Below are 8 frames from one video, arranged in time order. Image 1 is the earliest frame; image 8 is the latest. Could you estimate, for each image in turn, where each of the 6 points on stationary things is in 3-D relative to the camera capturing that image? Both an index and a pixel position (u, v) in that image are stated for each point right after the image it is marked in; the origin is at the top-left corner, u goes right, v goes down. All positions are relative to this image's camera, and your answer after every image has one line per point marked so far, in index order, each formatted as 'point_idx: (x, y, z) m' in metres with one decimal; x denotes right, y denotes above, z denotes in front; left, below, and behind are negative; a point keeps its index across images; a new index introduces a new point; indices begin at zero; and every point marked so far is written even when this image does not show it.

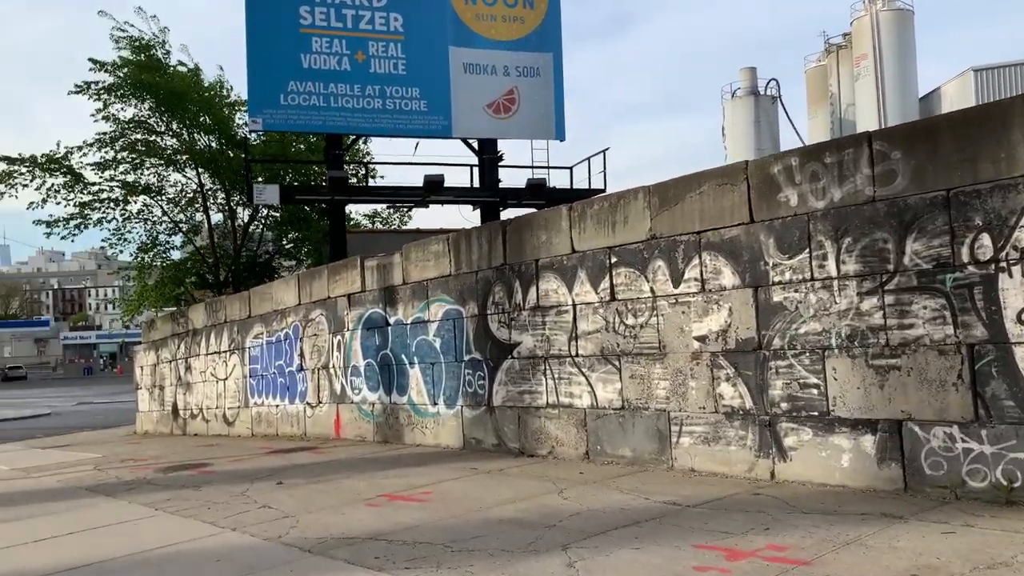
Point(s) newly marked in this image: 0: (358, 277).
0: (-2.3, +0.2, +11.9) m
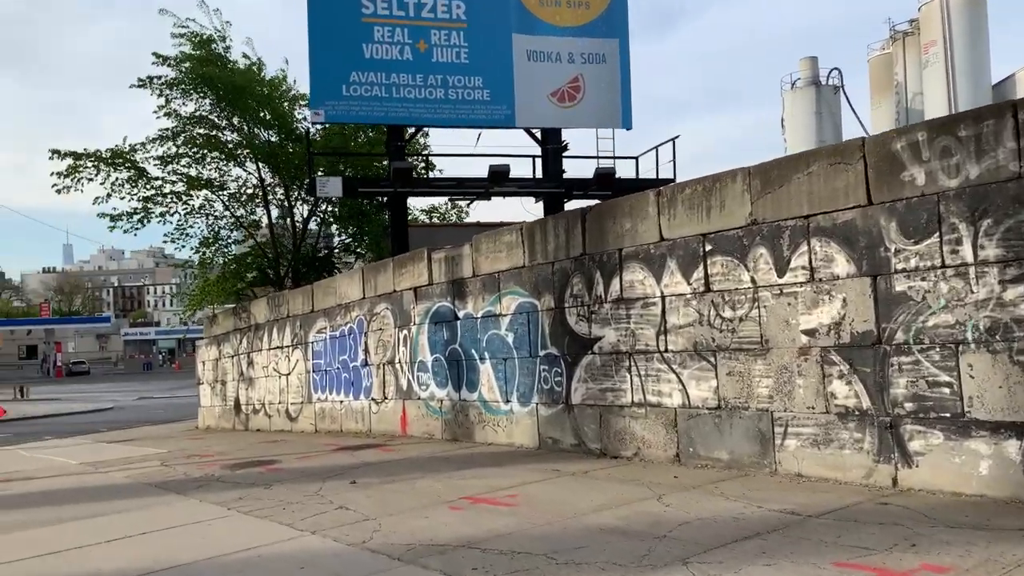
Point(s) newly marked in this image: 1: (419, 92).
0: (-1.2, +0.3, +11.5) m
1: (-1.8, +3.8, +15.5) m
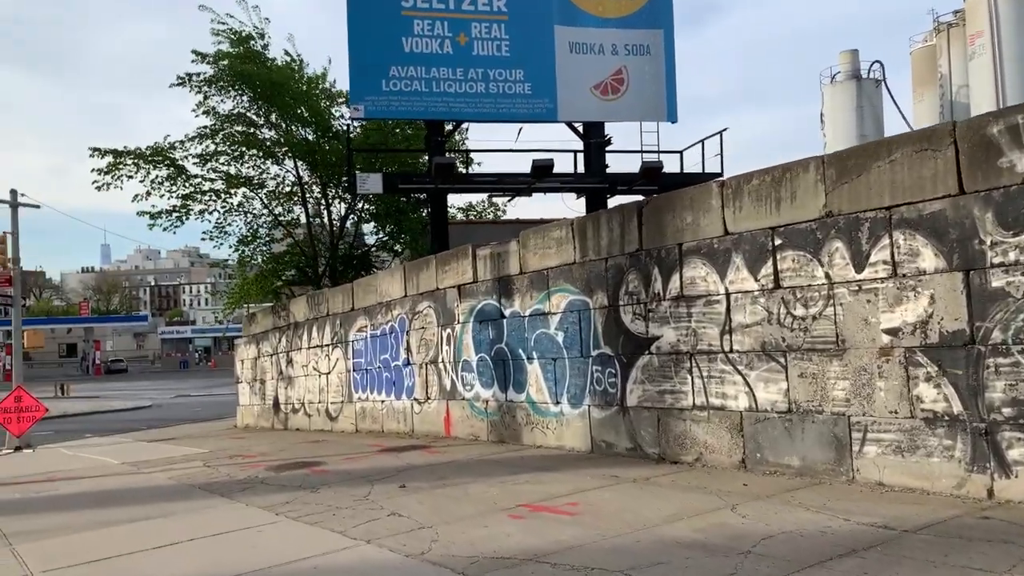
0: (-0.6, +0.3, +11.2) m
1: (-1.0, +3.8, +15.2) m
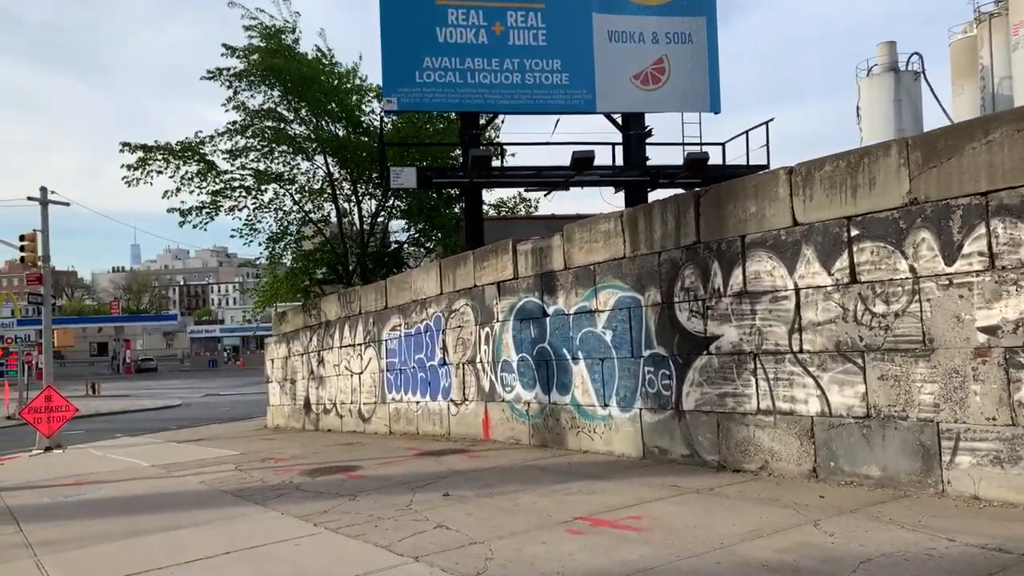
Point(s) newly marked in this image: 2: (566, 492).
0: (0.0, +0.3, +10.7) m
1: (-0.3, +3.9, +14.8) m
2: (+0.5, -1.8, +7.0) m
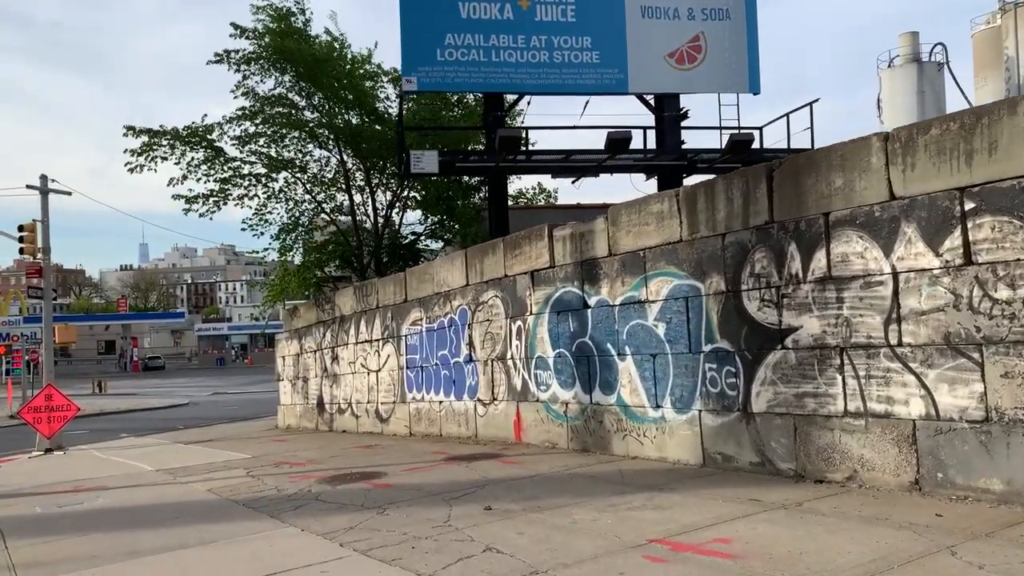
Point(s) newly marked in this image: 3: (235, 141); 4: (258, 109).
0: (+0.4, +0.5, +9.8) m
1: (+0.2, +4.0, +13.8) m
2: (+0.9, -1.6, +6.1) m
3: (-6.0, +3.2, +17.4) m
4: (-6.0, +4.2, +19.0) m
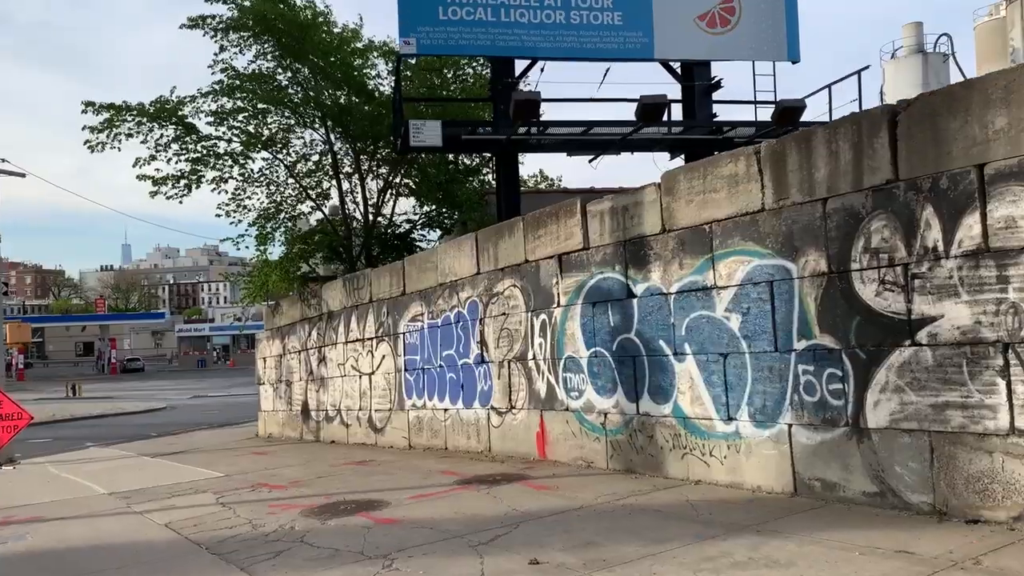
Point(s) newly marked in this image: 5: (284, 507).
0: (+0.7, +0.6, +8.1) m
1: (+0.3, +4.1, +12.2) m
2: (+1.2, -1.5, +4.4) m
3: (-5.9, +3.3, +15.7) m
4: (-5.9, +4.3, +17.2) m
5: (-2.1, -2.0, +7.2) m
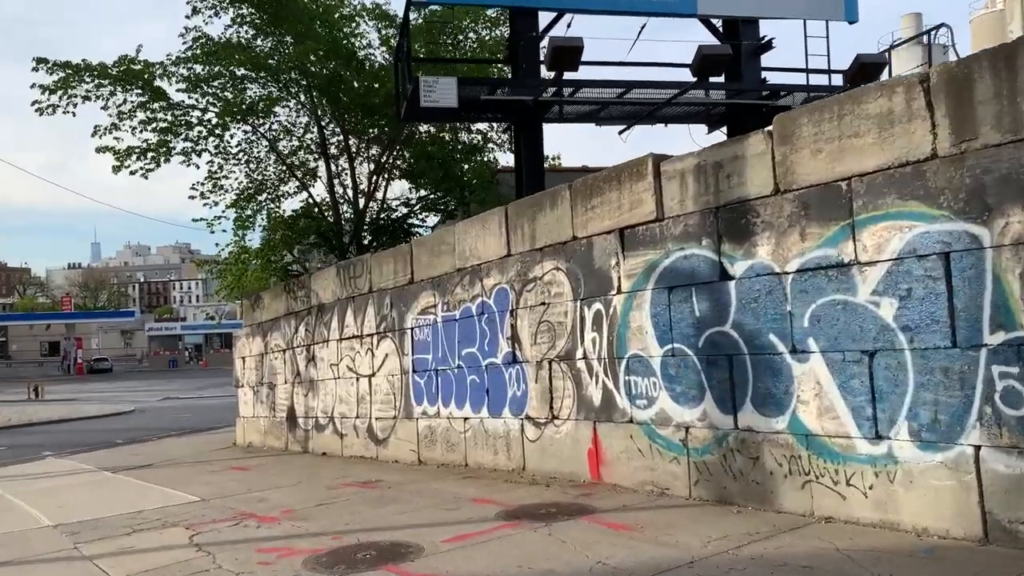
0: (+1.1, +0.8, +6.5) m
1: (+0.7, +4.3, +10.5) m
2: (+1.8, -1.4, +2.8) m
3: (-5.7, +3.5, +13.8) m
4: (-5.7, +4.5, +15.4) m
5: (-1.6, -1.8, +5.5) m
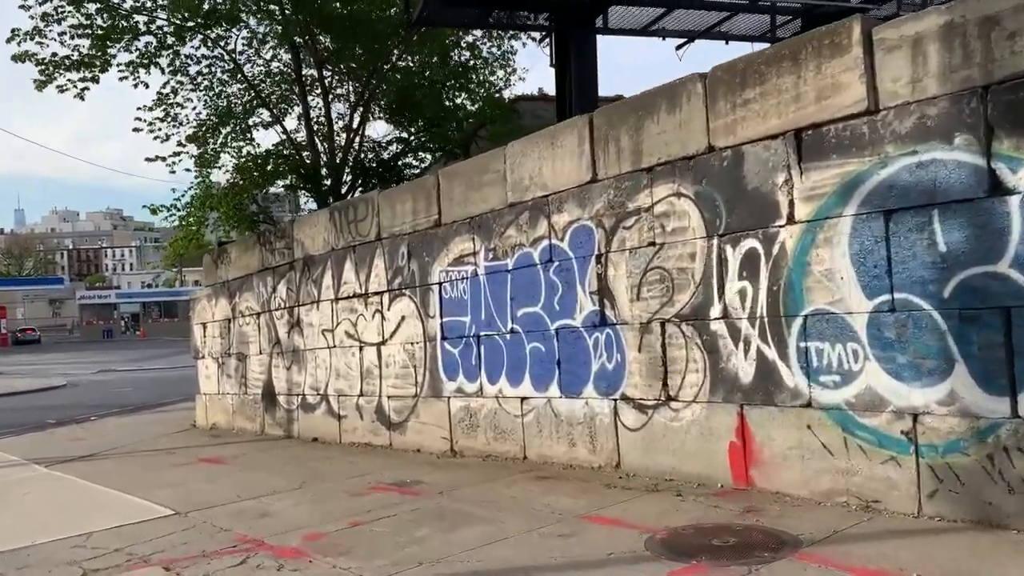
0: (+1.9, +1.2, +4.5) m
1: (+1.2, +4.9, +8.3) m
2: (+2.8, -1.1, +0.9) m
3: (-5.4, +4.2, +11.2) m
4: (-5.6, +5.2, +12.7) m
5: (-0.8, -1.4, +3.4) m
